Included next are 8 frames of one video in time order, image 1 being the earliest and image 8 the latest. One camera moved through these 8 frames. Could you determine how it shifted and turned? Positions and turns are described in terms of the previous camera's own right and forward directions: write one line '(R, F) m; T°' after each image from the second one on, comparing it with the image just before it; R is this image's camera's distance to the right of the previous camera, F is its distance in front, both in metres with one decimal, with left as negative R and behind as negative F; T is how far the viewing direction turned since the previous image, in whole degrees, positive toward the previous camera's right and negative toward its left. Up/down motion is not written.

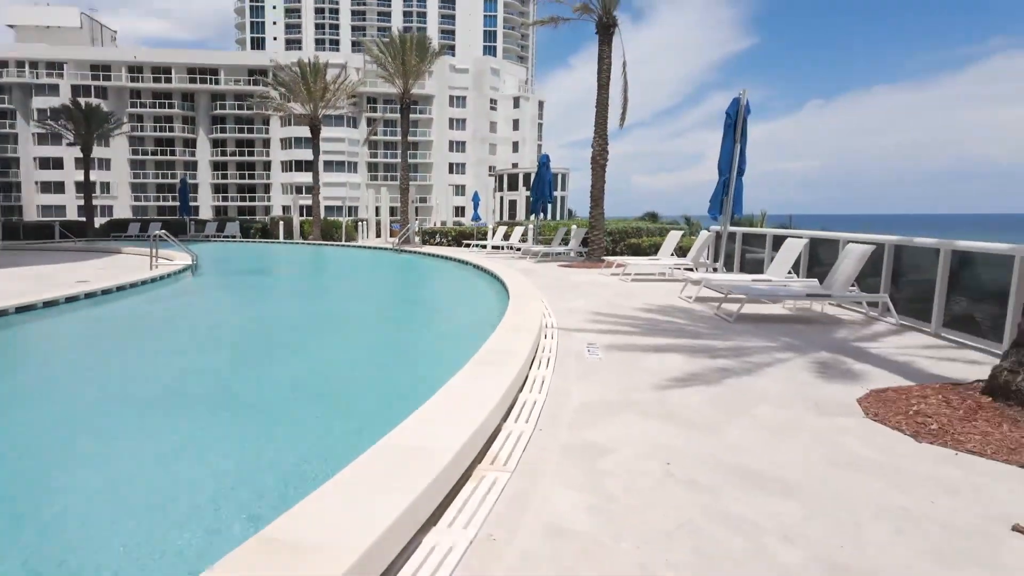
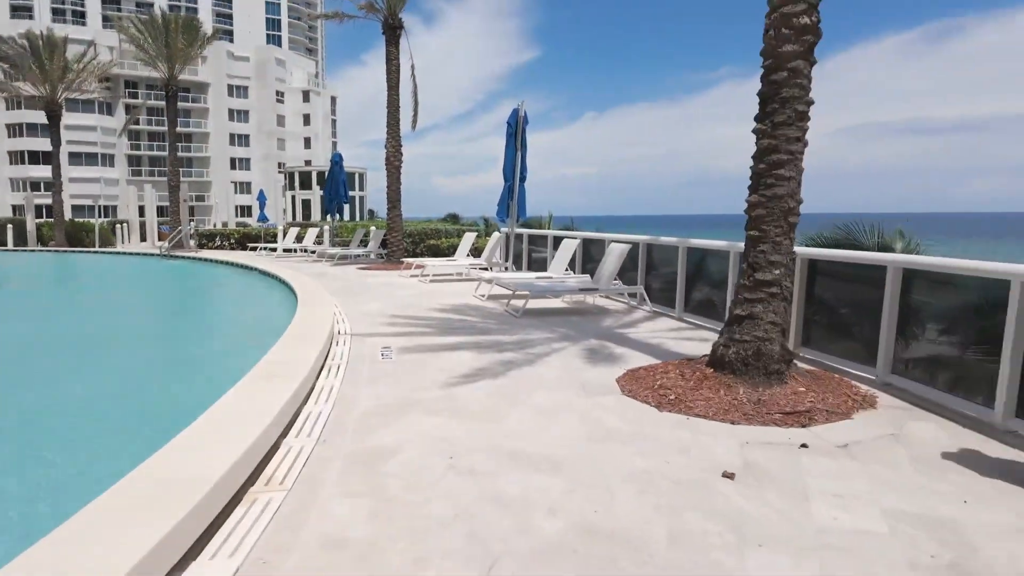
(+0.1, -0.1) m; +18°
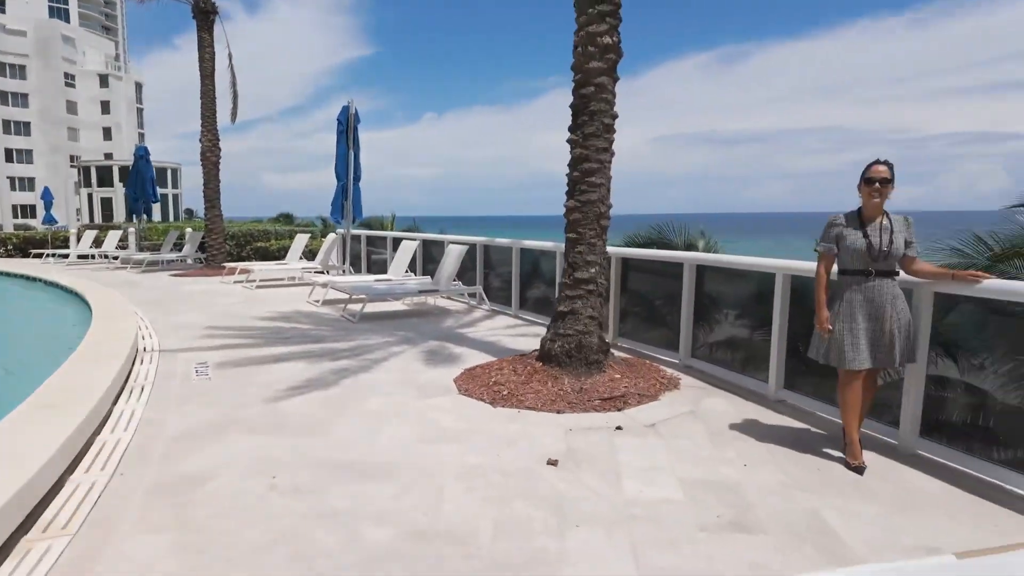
(+0.1, 0.0) m; +15°
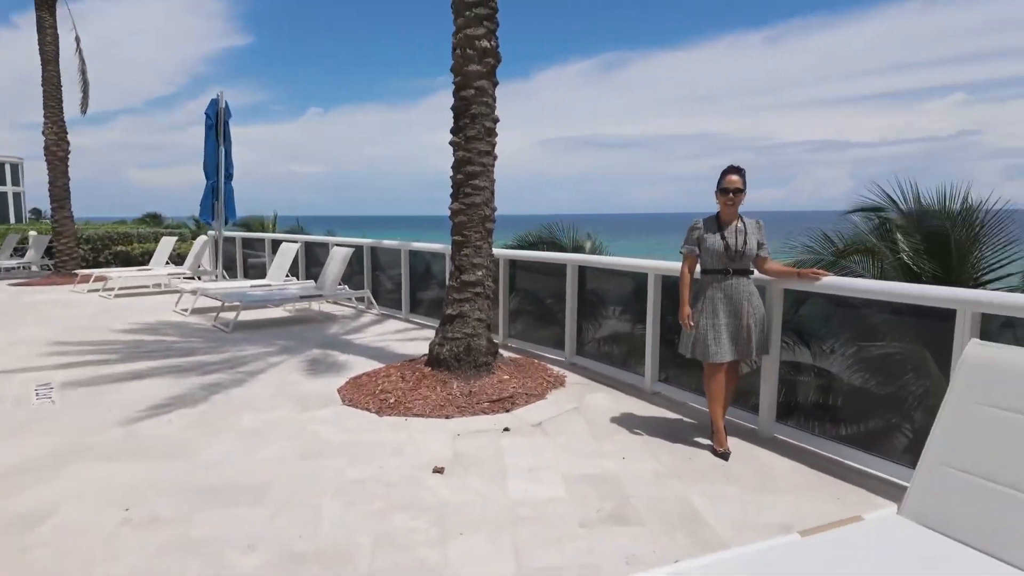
(+0.1, 0.0) m; +10°
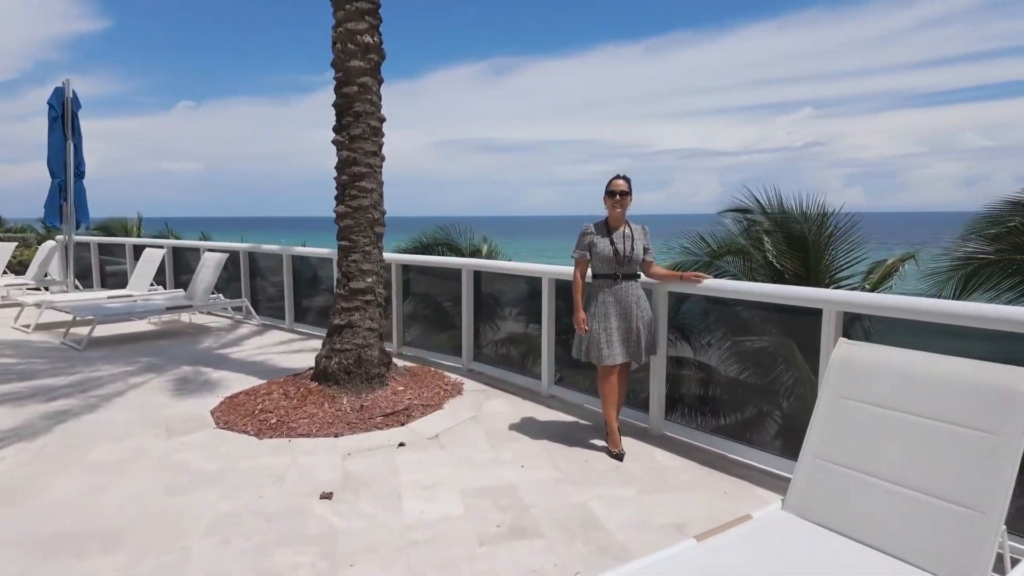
(0.0, +0.1) m; +10°
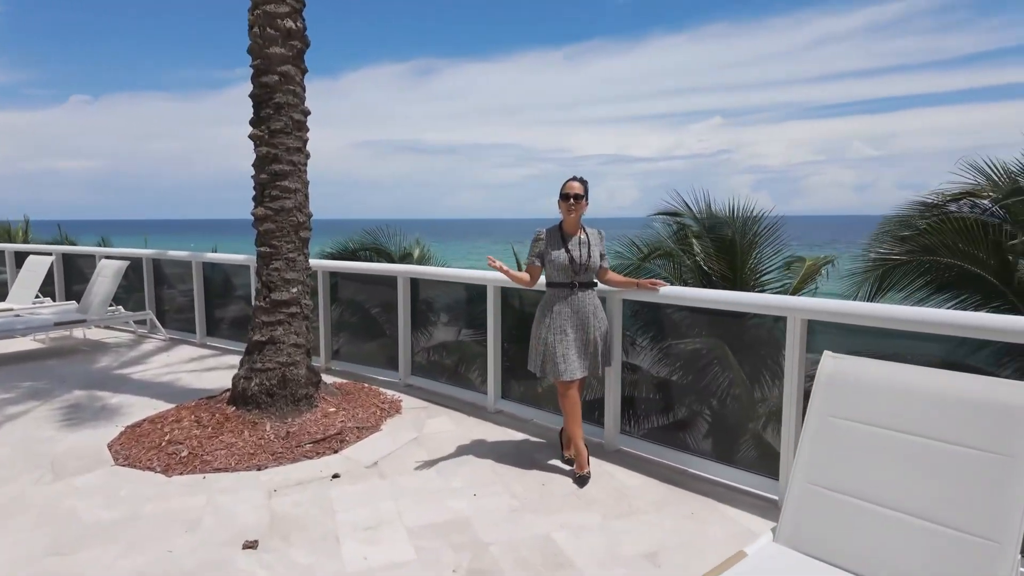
(-0.1, +0.3) m; +7°
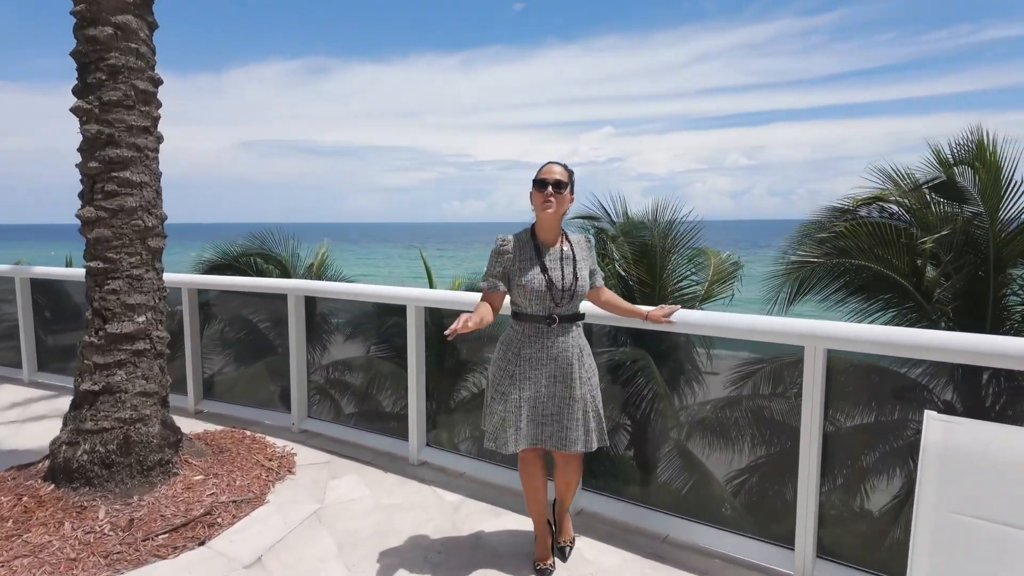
(-0.1, +0.8) m; +9°
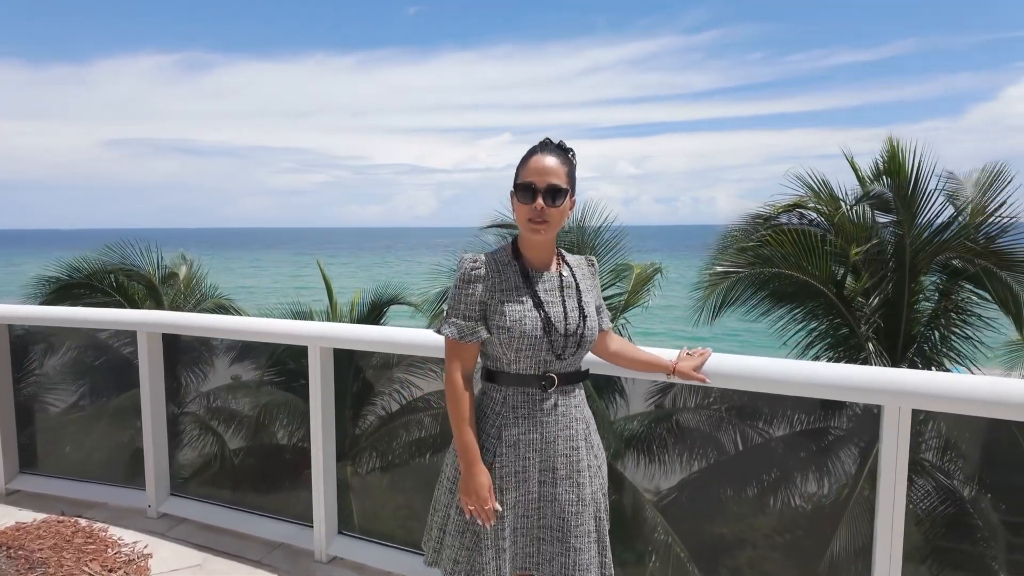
(-0.2, +0.8) m; +9°
